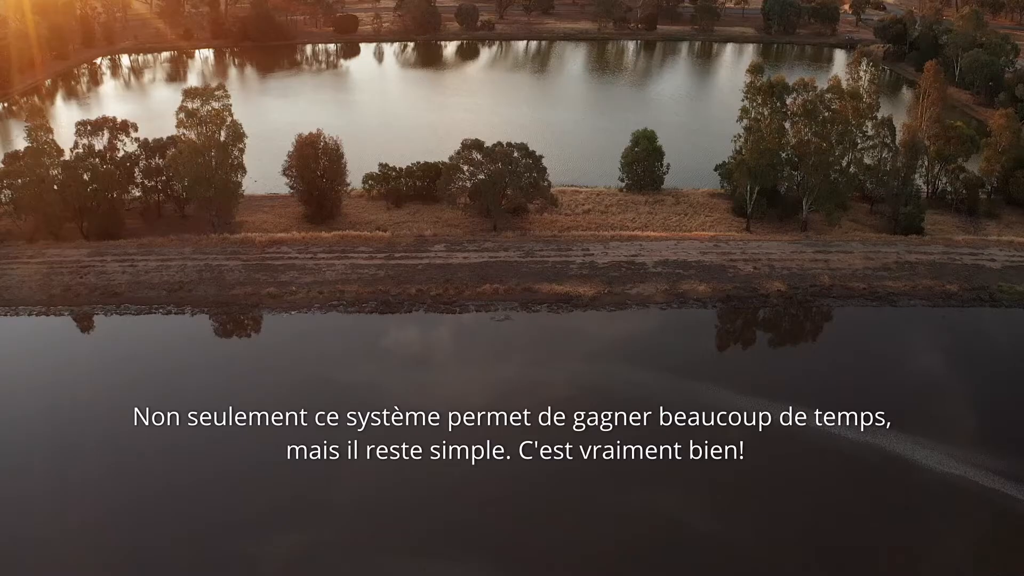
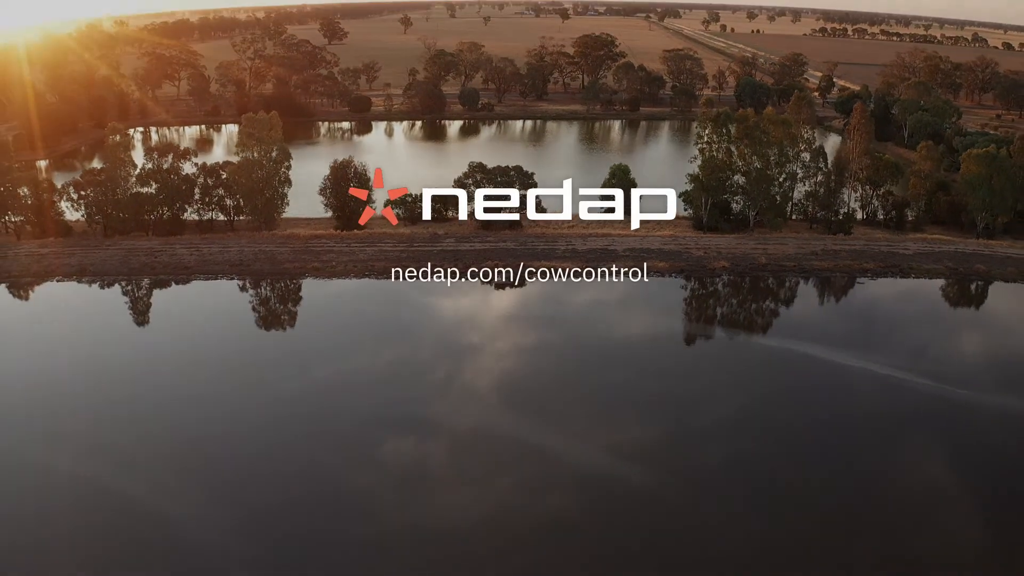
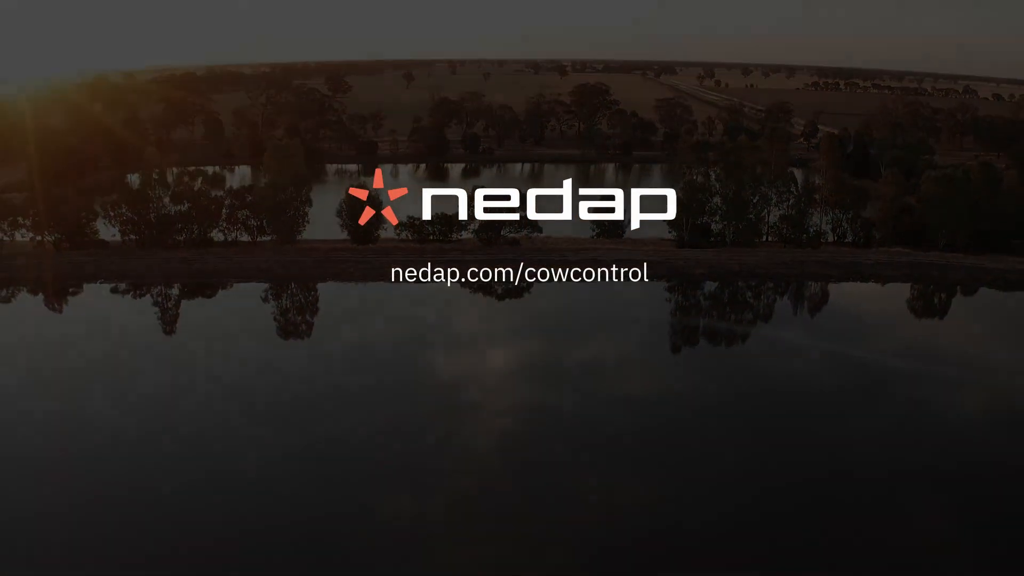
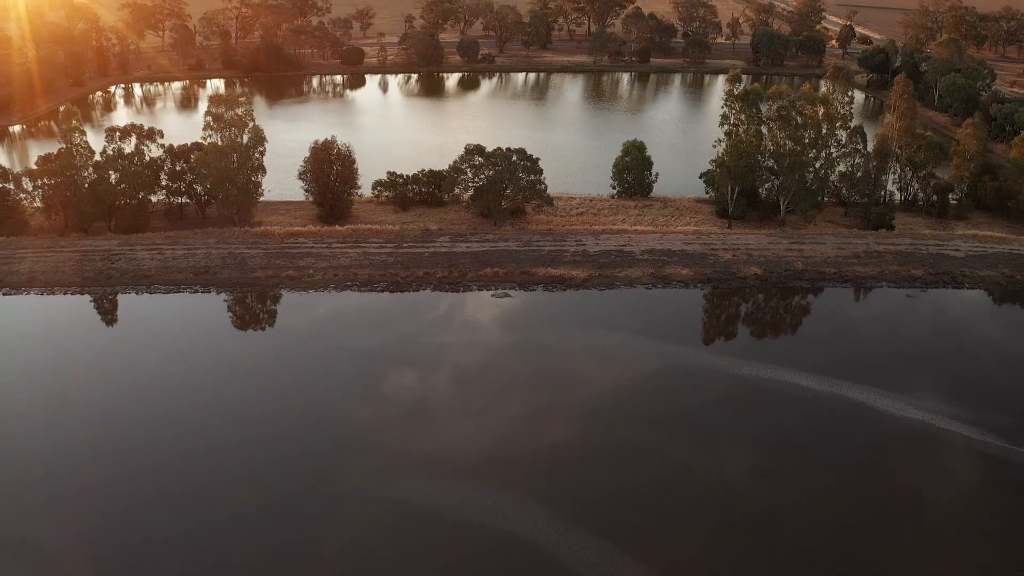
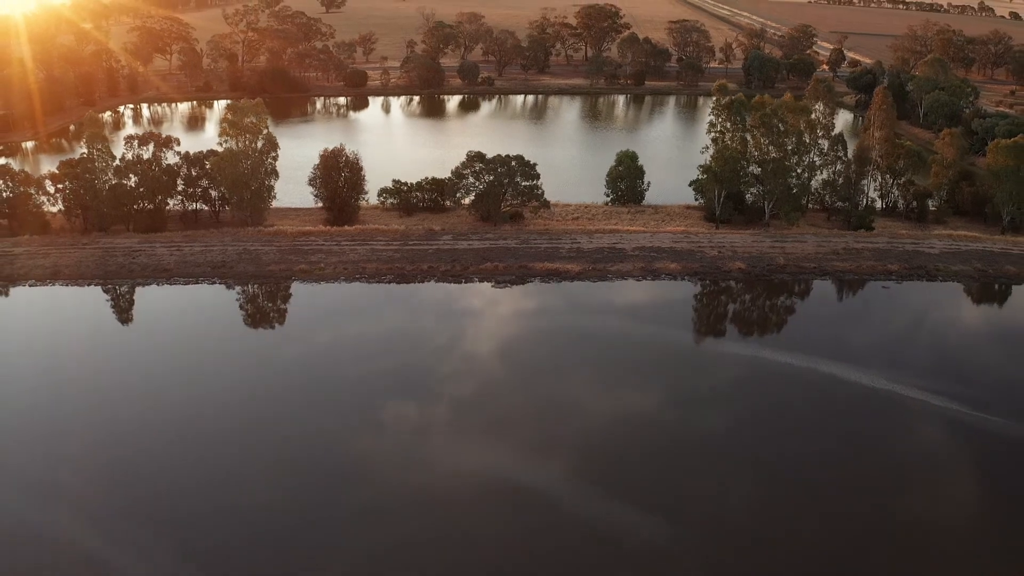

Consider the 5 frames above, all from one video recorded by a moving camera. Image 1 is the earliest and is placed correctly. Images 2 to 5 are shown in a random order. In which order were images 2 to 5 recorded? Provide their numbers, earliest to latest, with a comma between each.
4, 5, 2, 3
